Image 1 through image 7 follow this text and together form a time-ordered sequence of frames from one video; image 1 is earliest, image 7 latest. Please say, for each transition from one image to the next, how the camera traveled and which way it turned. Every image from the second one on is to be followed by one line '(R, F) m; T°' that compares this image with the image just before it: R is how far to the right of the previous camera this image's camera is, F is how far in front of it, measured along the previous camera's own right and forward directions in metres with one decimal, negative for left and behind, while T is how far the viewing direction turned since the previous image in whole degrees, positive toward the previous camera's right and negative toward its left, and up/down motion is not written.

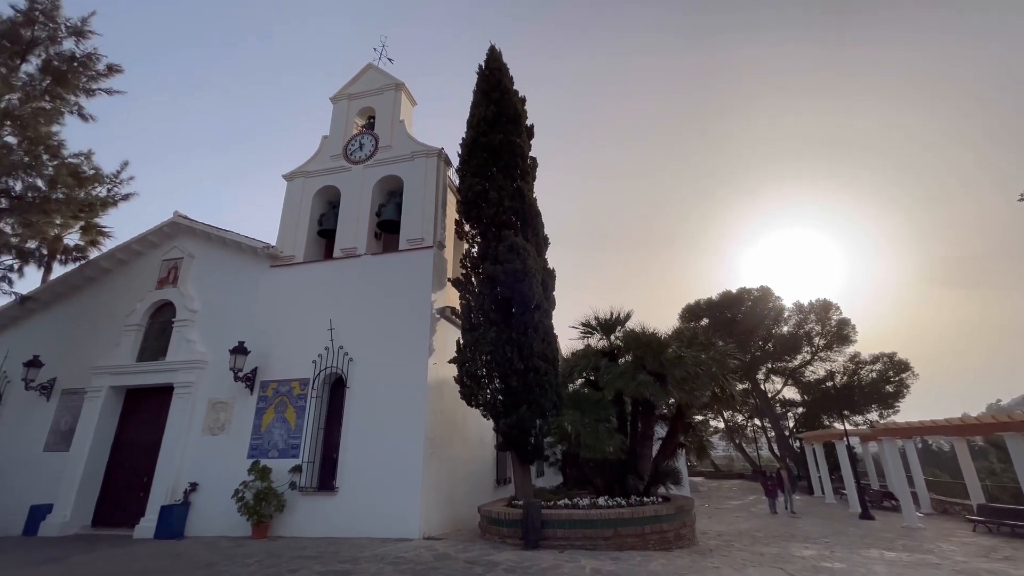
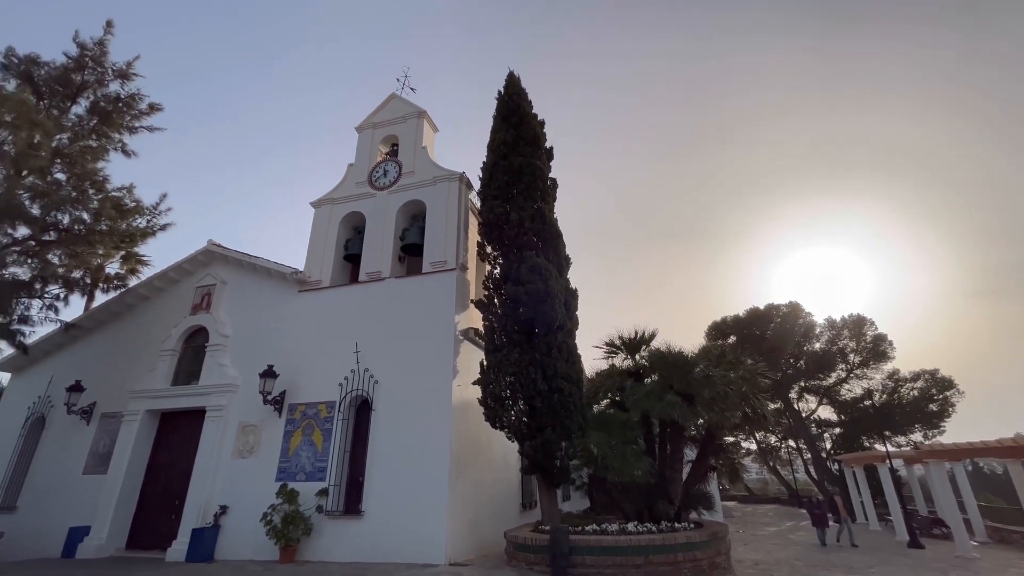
(0.0, 0.0) m; -3°
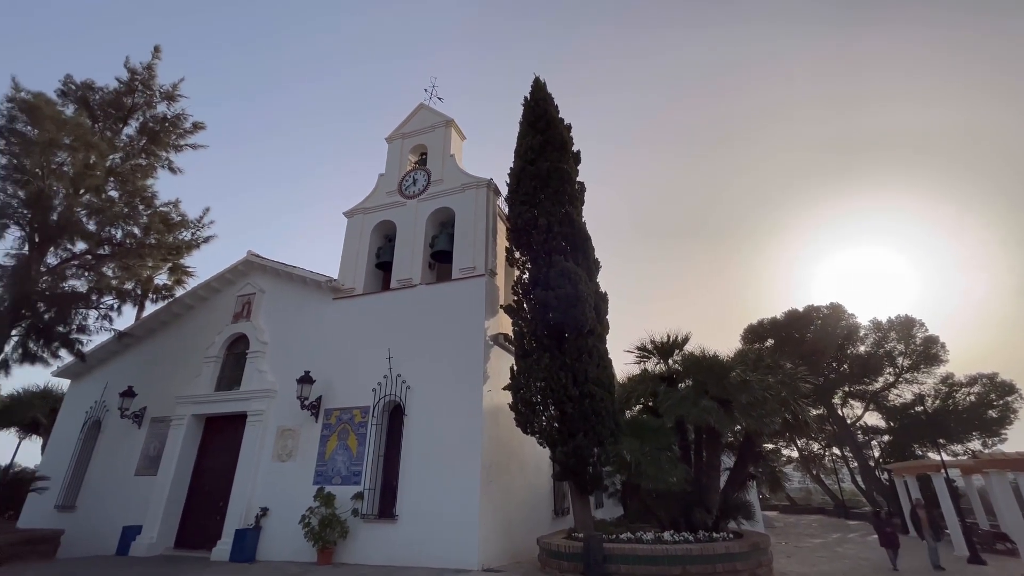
(0.0, 0.0) m; -4°
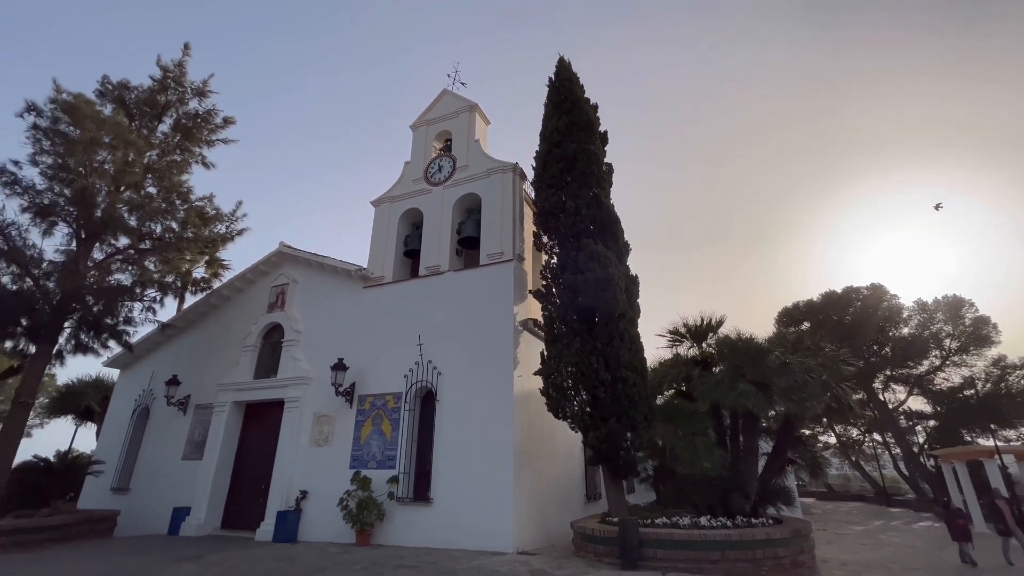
(-0.1, +0.1) m; -3°
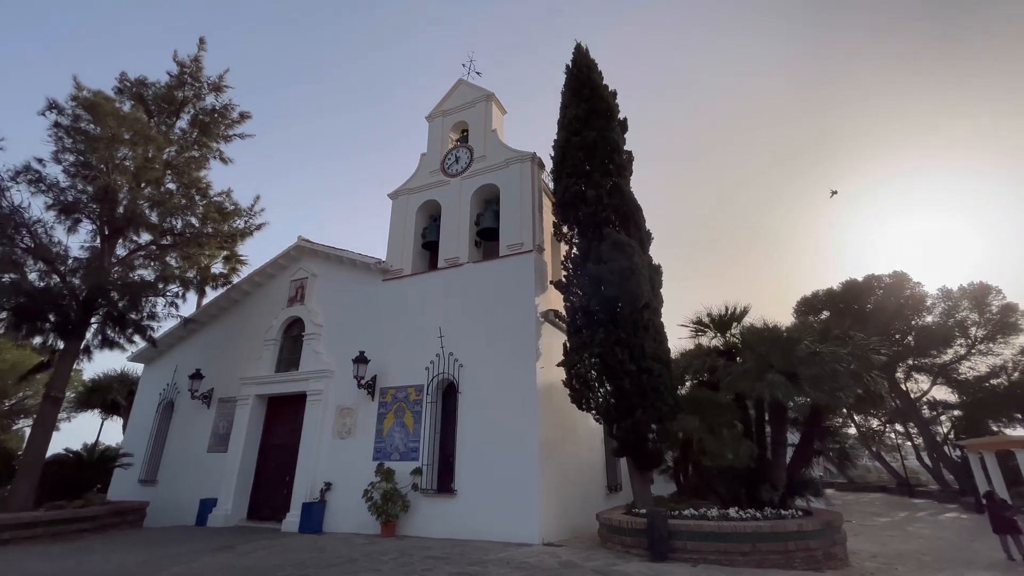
(-0.2, +0.1) m; -1°
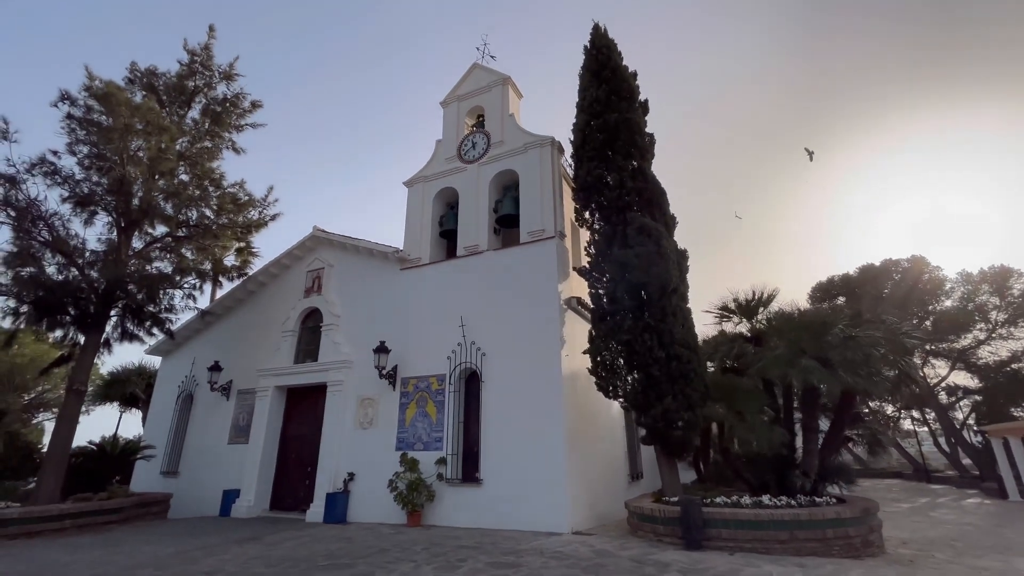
(-0.4, +0.2) m; -1°
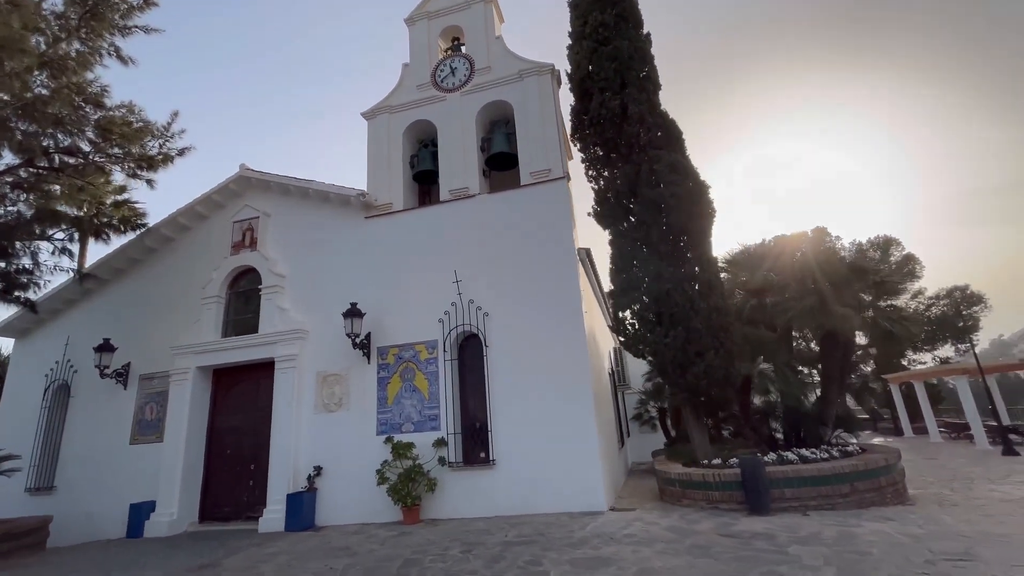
(-1.8, +1.6) m; +12°
